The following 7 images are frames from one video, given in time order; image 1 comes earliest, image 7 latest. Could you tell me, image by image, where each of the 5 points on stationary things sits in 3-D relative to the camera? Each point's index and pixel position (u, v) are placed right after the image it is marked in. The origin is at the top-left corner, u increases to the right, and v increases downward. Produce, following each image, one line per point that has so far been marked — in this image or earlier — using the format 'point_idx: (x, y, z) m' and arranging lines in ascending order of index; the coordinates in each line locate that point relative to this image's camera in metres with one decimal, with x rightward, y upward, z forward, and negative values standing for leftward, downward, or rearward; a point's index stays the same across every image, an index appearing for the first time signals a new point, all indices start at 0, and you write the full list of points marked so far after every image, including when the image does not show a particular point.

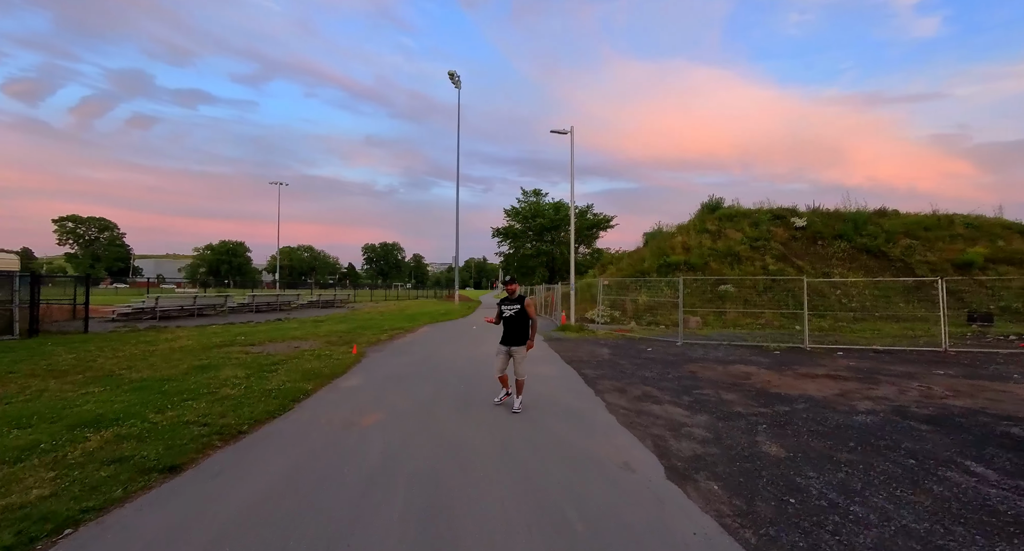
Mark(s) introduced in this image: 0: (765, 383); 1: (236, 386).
0: (+4.5, -1.9, +7.6) m
1: (-4.6, -1.8, +7.1) m
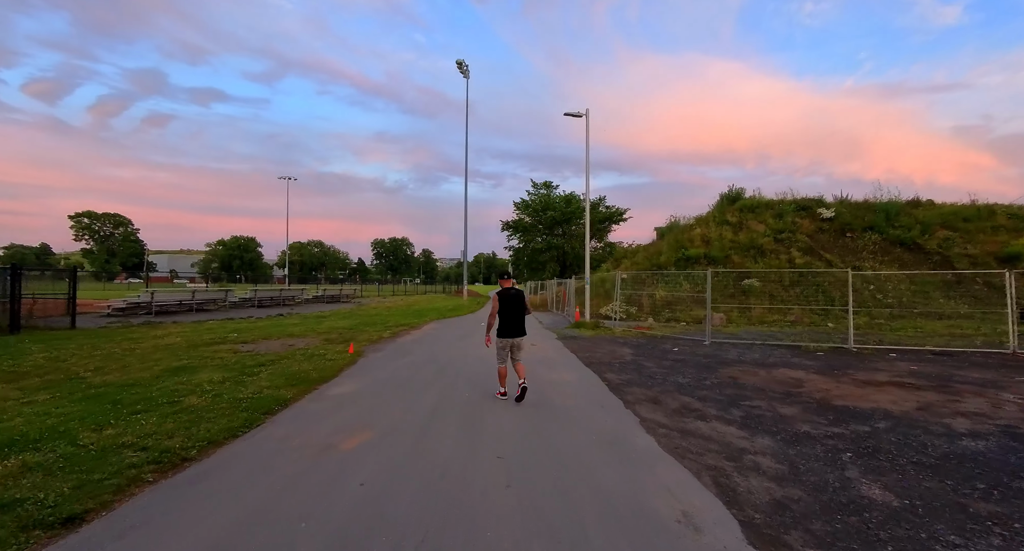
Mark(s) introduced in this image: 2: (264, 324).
0: (+4.7, -1.8, +6.4) m
1: (-4.4, -1.7, +6.1) m
2: (-9.4, -1.9, +16.0) m
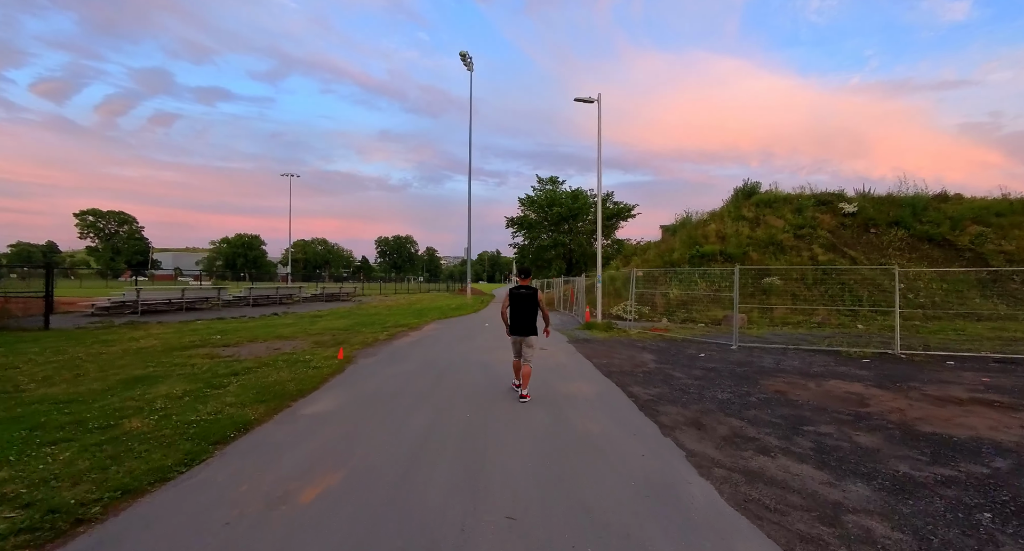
0: (+4.8, -1.7, +5.3) m
1: (-4.3, -1.6, +5.1) m
2: (-9.2, -1.8, +15.0) m
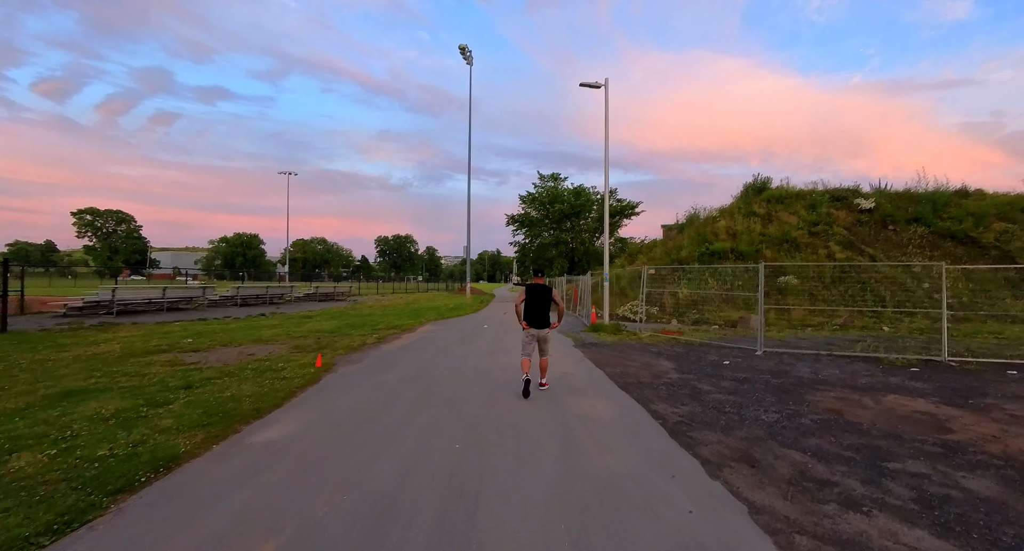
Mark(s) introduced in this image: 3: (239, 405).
0: (+4.9, -1.7, +4.2) m
1: (-4.3, -1.6, +4.0) m
2: (-9.2, -1.7, +14.0) m
3: (-3.5, -1.6, +5.4) m
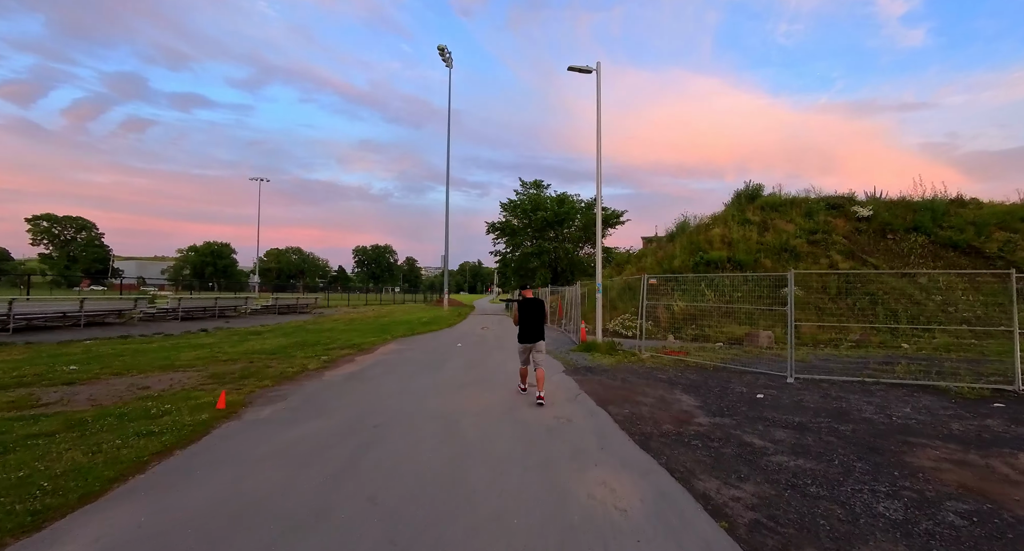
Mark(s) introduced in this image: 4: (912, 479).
0: (+4.7, -1.7, +2.4) m
1: (-4.5, -1.6, +1.8) m
2: (-9.8, -1.9, +11.5) m
3: (-3.7, -1.7, +3.2) m
4: (+3.5, -1.8, +3.7) m
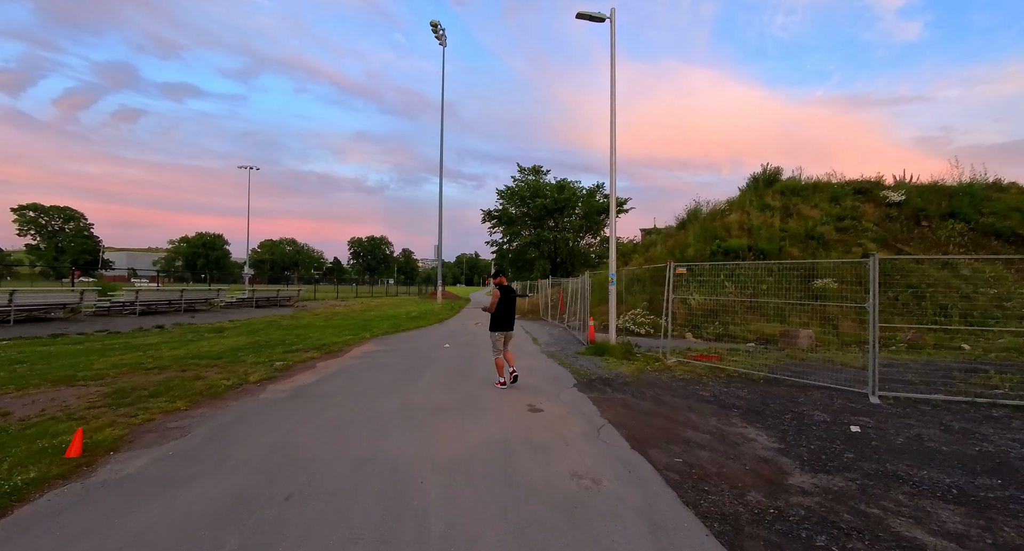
0: (+4.6, -1.6, +0.5) m
1: (-4.5, -1.5, -0.2) m
2: (-9.9, -1.7, +9.5) m
3: (-3.7, -1.6, +1.3) m
4: (+3.5, -1.6, +1.8) m
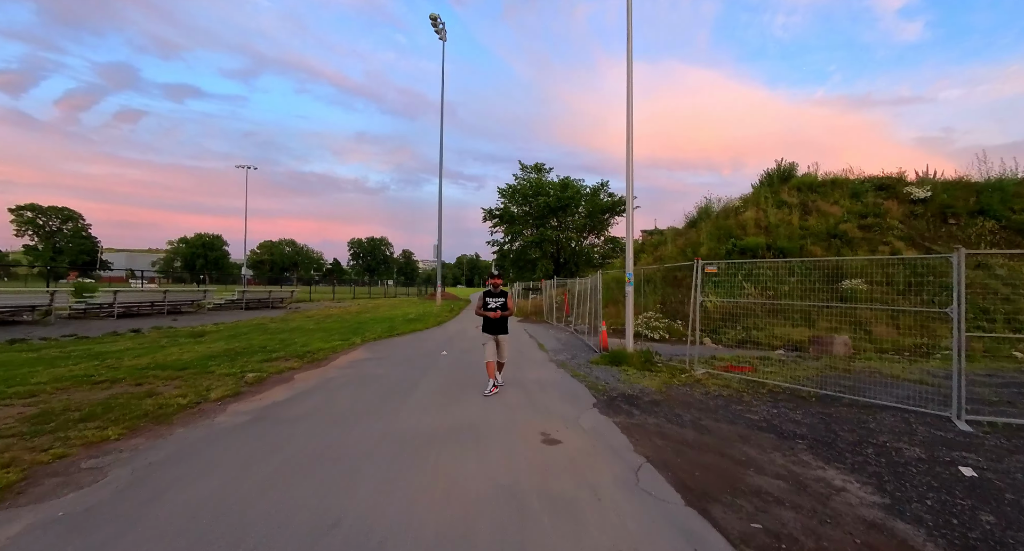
0: (+4.7, -1.6, -0.6) m
1: (-4.4, -1.4, -1.3) m
2: (-9.7, -1.6, +8.4) m
3: (-3.6, -1.5, +0.2) m
4: (+3.6, -1.6, +0.7) m
